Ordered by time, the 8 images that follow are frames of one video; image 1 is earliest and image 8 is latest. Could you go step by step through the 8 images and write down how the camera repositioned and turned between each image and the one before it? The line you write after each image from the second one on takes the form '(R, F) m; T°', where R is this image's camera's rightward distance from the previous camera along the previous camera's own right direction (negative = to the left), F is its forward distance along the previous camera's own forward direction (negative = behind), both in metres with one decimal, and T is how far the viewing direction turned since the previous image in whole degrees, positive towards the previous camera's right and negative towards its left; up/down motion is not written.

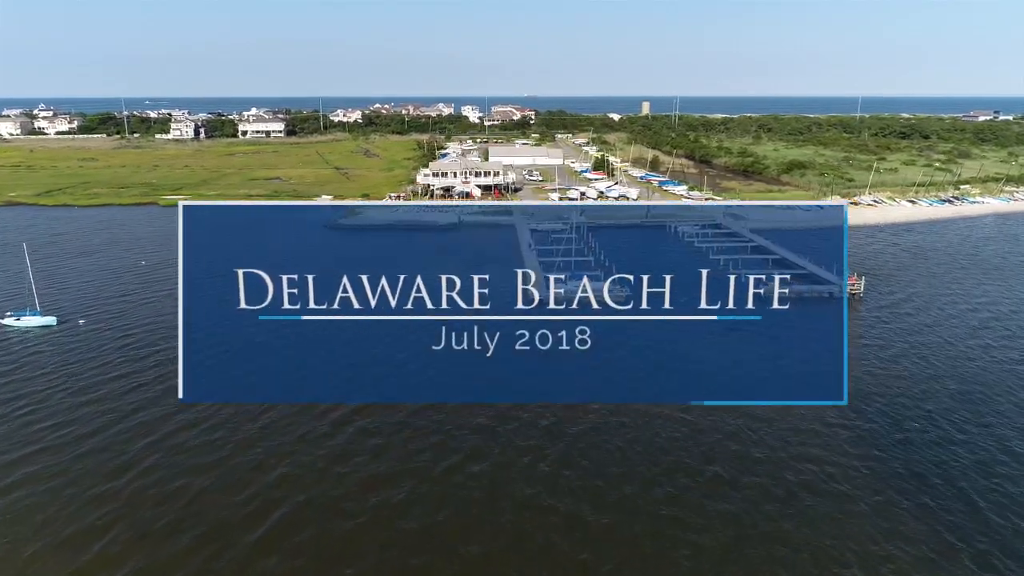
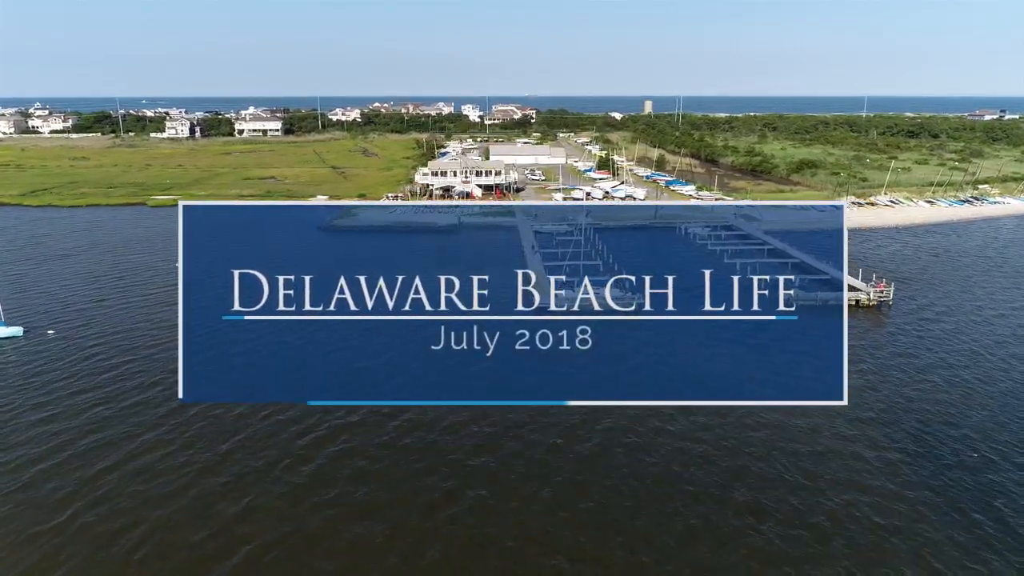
(-0.2, +3.4) m; 0°
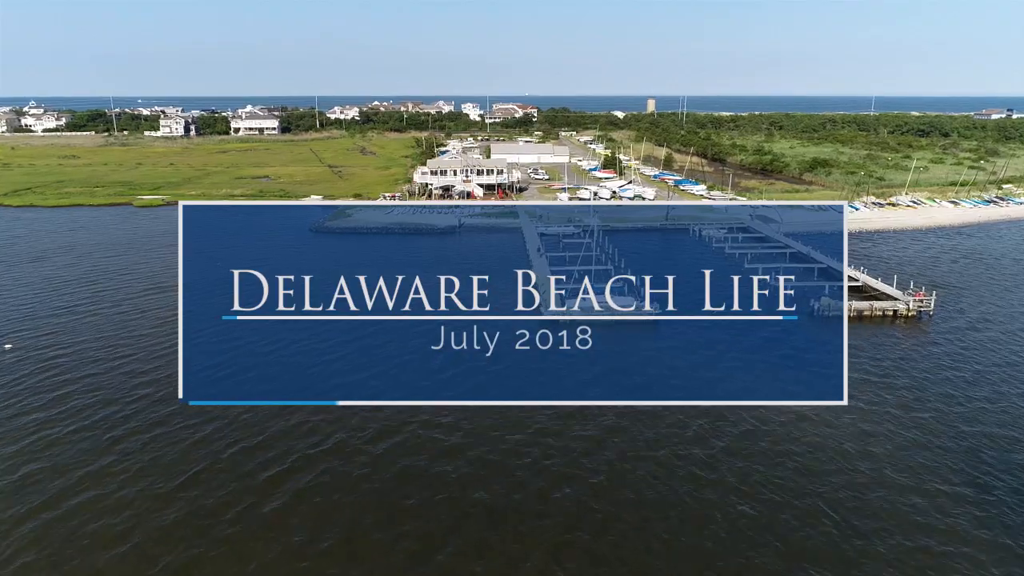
(-0.3, +4.0) m; 0°
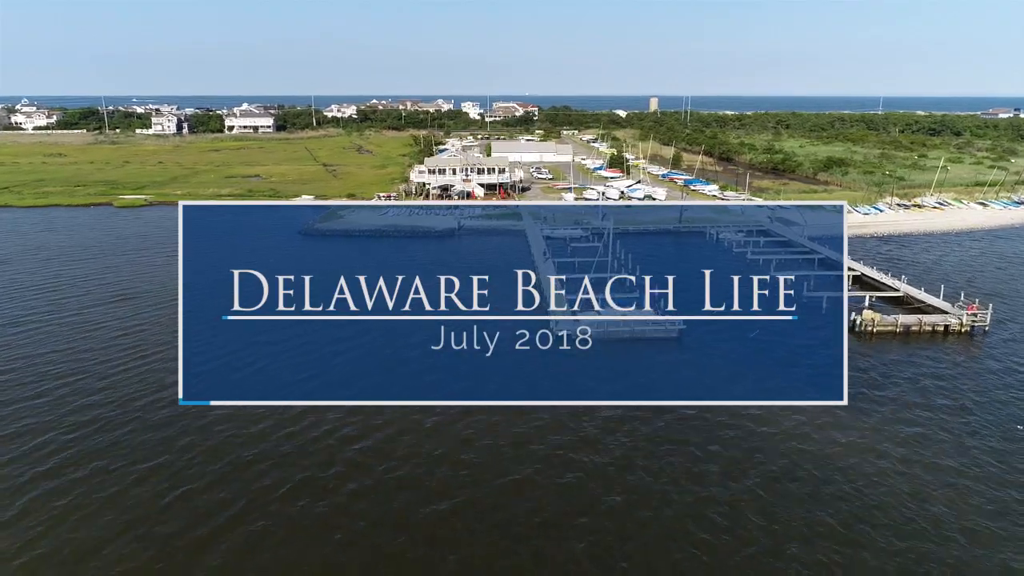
(-0.3, +4.6) m; 0°
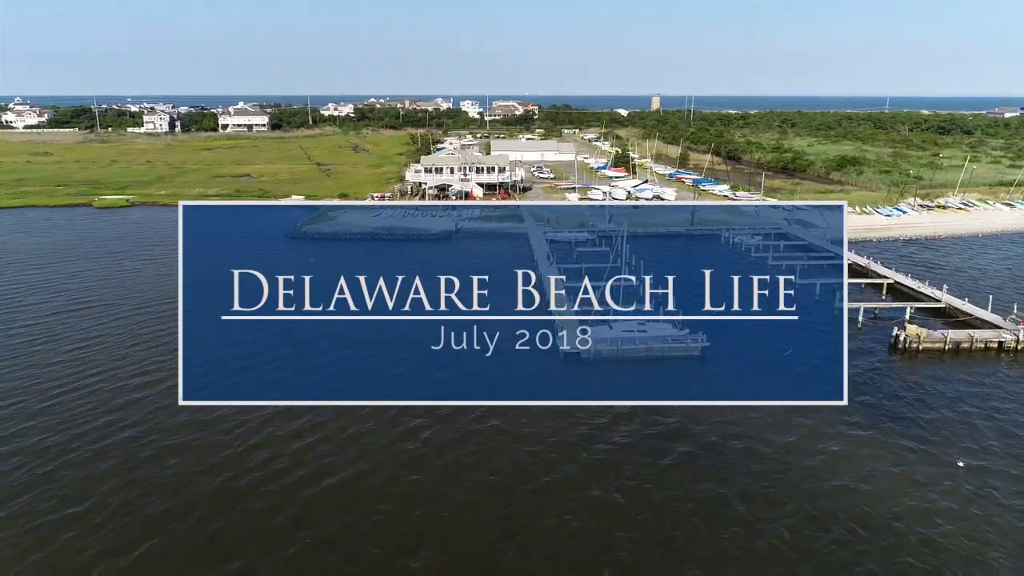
(-0.1, +4.0) m; 0°
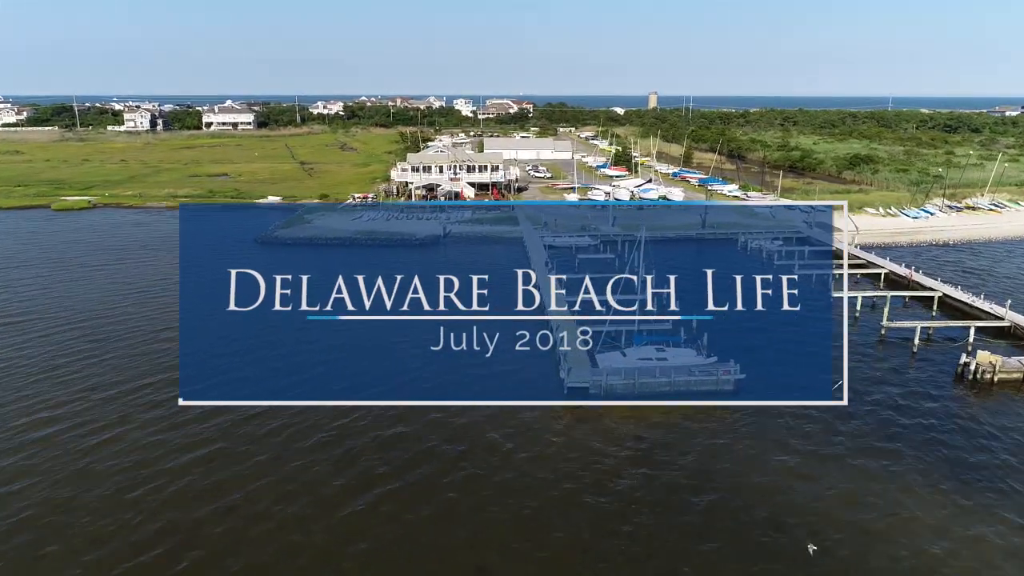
(+0.1, +5.8) m; 0°
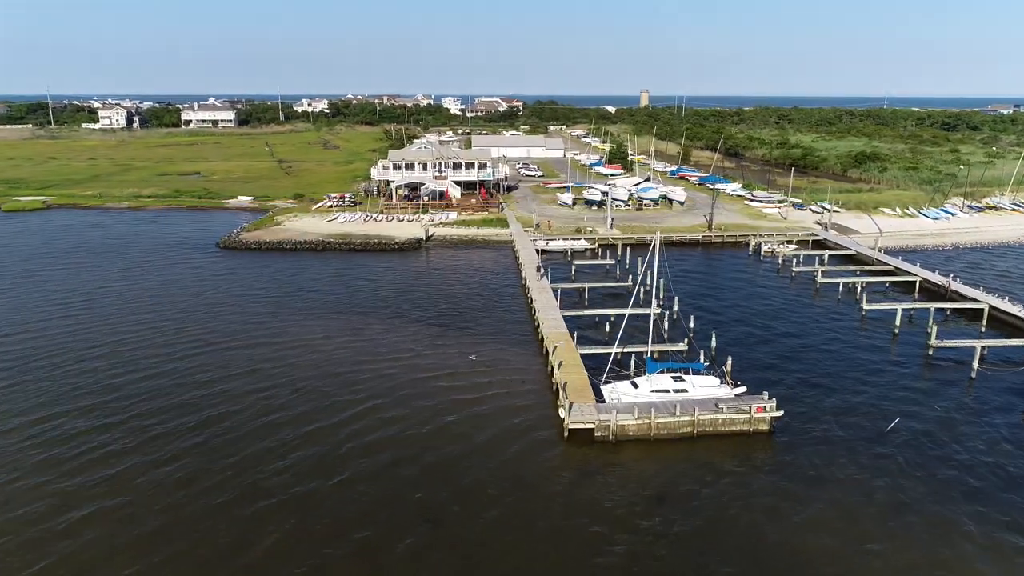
(+0.1, +4.9) m; +1°
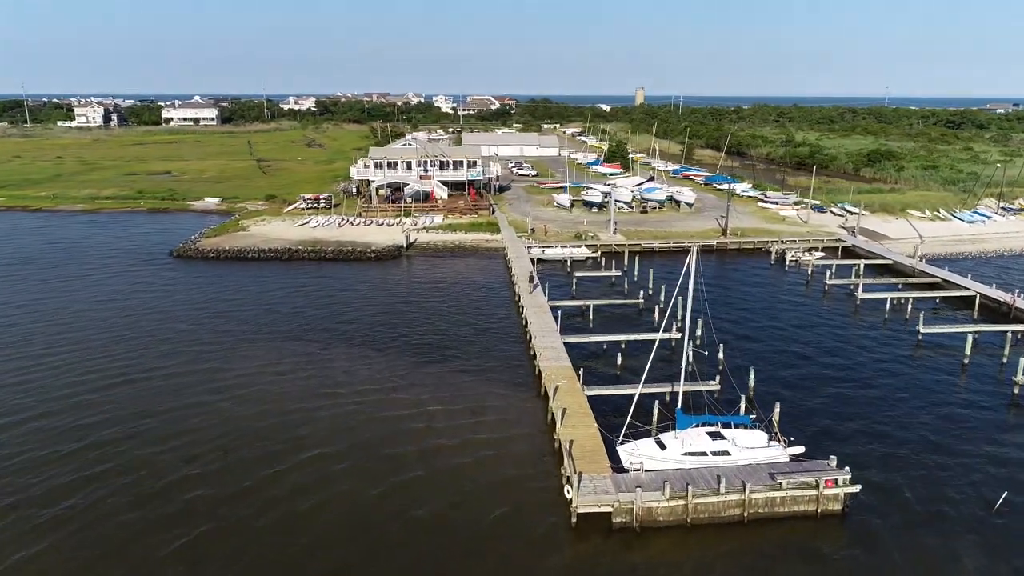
(+0.1, +5.6) m; +1°
